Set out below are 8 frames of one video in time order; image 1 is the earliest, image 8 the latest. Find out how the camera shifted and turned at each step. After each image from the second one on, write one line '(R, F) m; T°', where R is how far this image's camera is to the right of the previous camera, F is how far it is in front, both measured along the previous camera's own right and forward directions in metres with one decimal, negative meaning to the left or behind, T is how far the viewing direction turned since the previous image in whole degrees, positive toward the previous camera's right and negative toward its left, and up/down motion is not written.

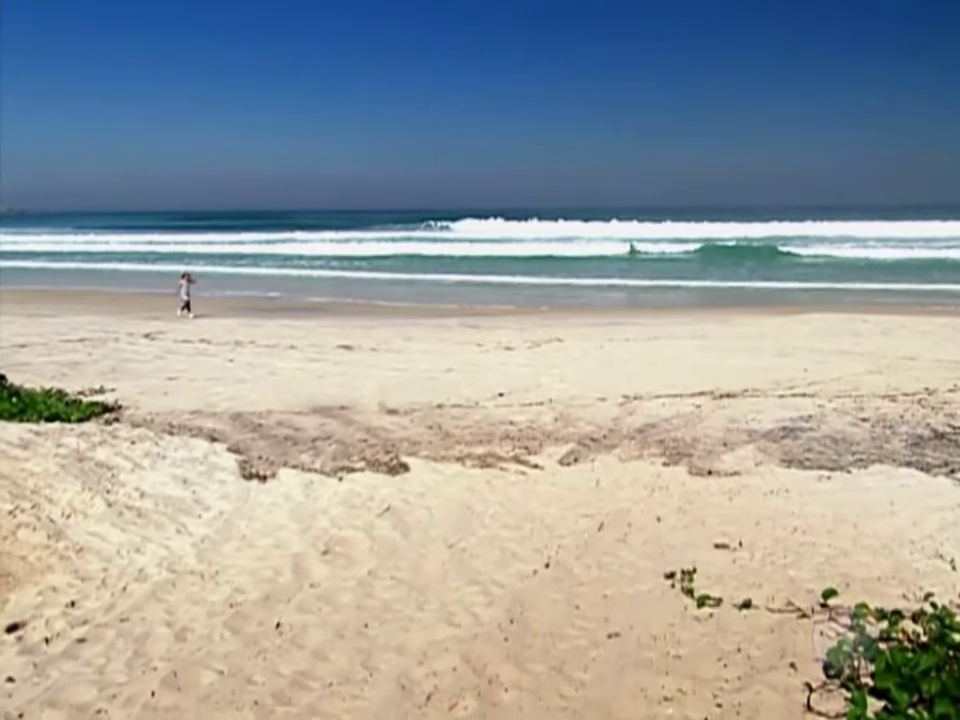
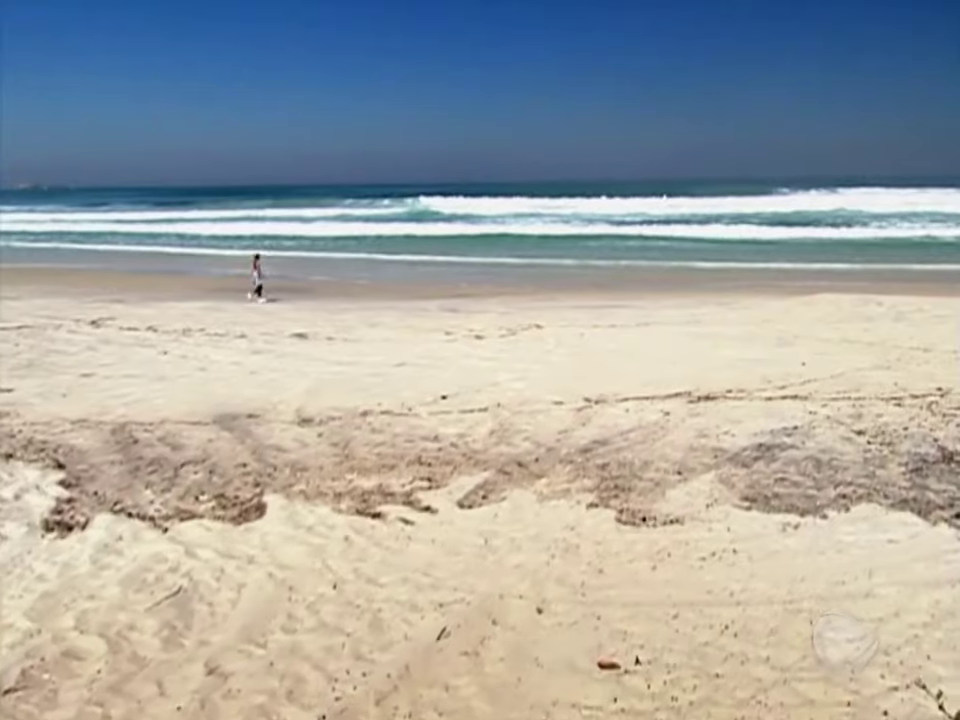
(+1.1, +1.7) m; -1°
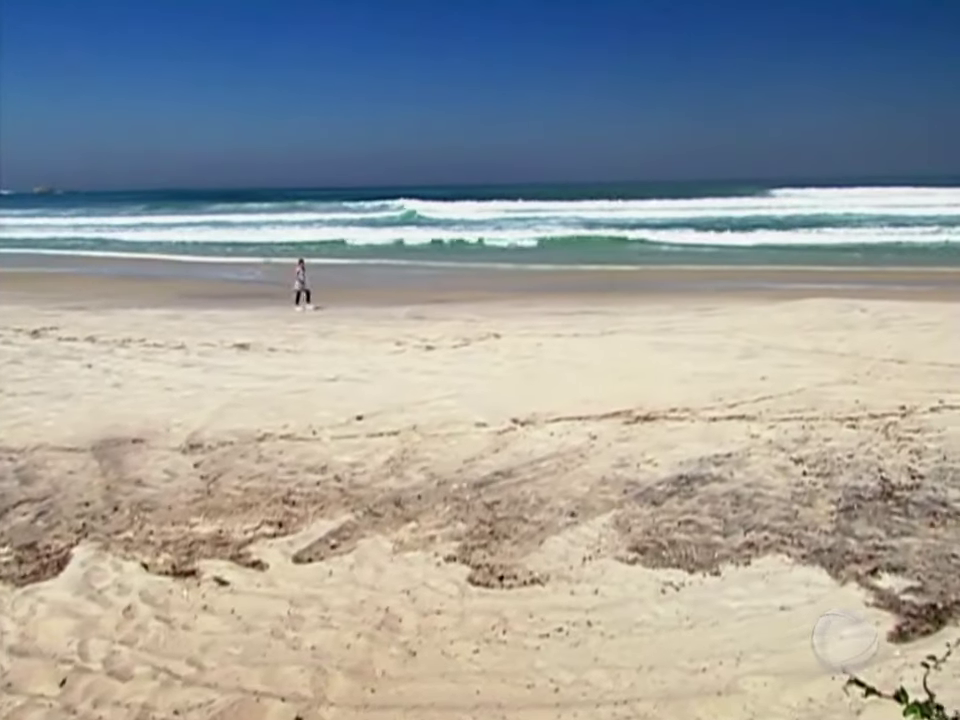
(+1.1, +0.9) m; -1°
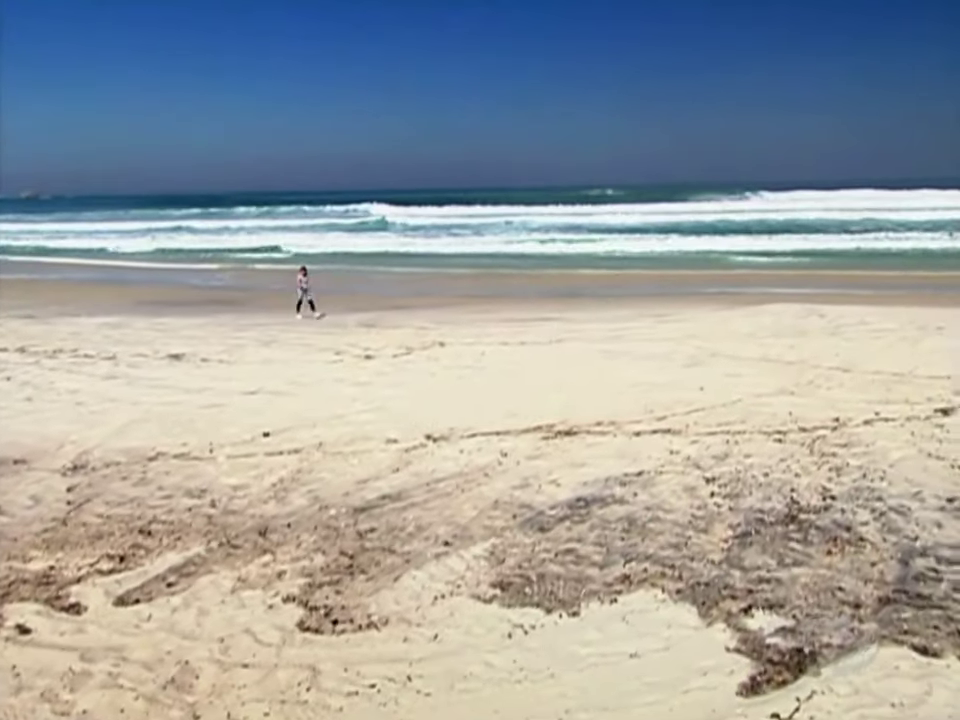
(+0.9, +0.4) m; +1°
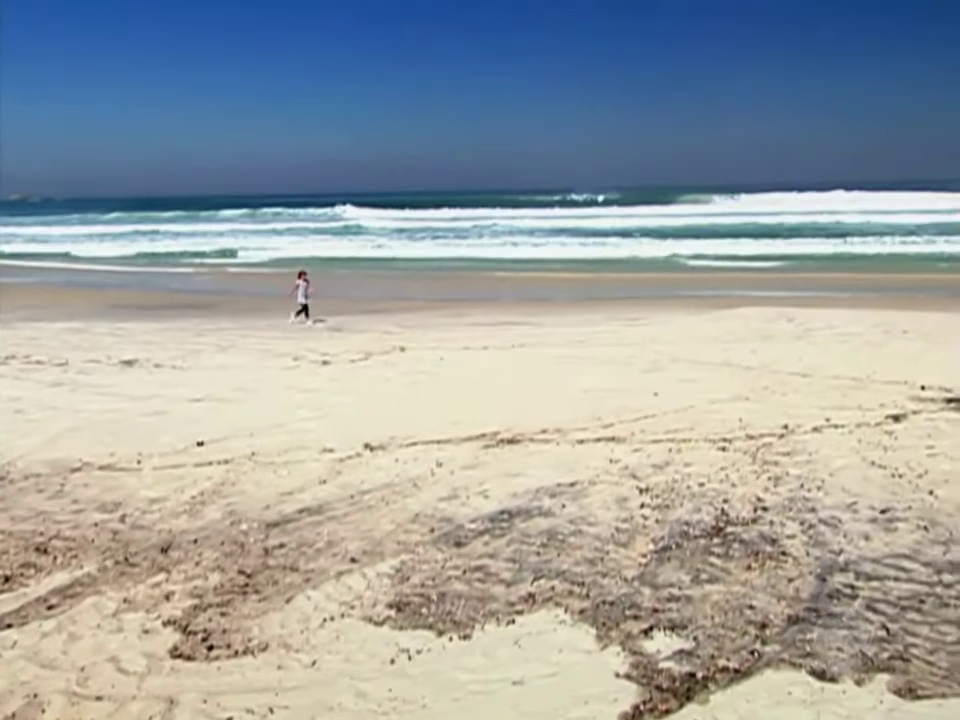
(+0.6, +0.2) m; +1°
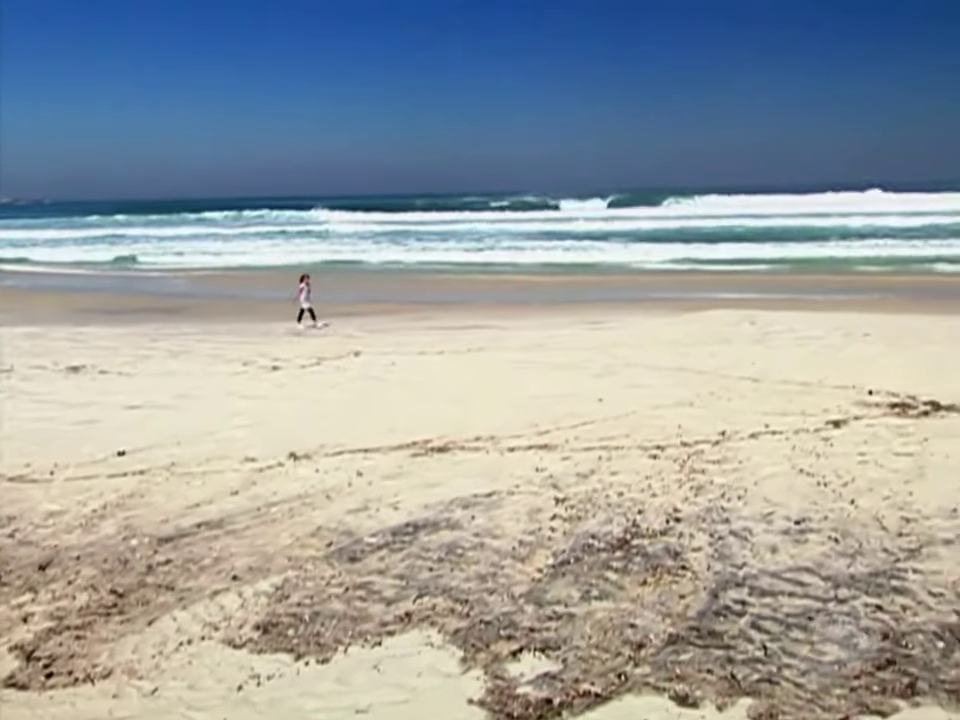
(+0.7, +0.2) m; +1°
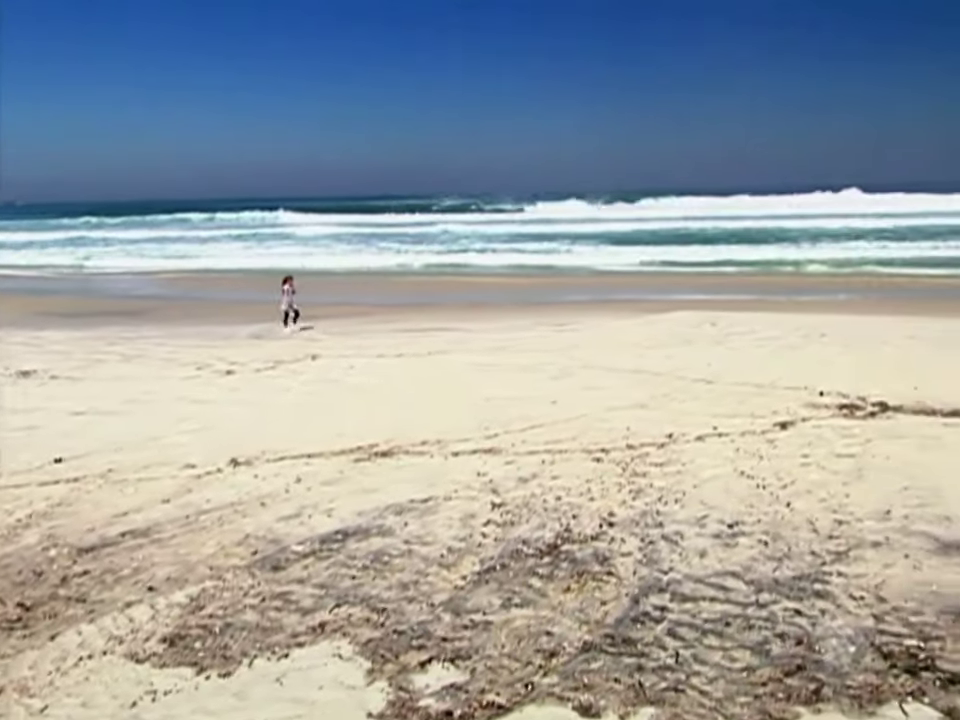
(+0.4, +0.1) m; +1°
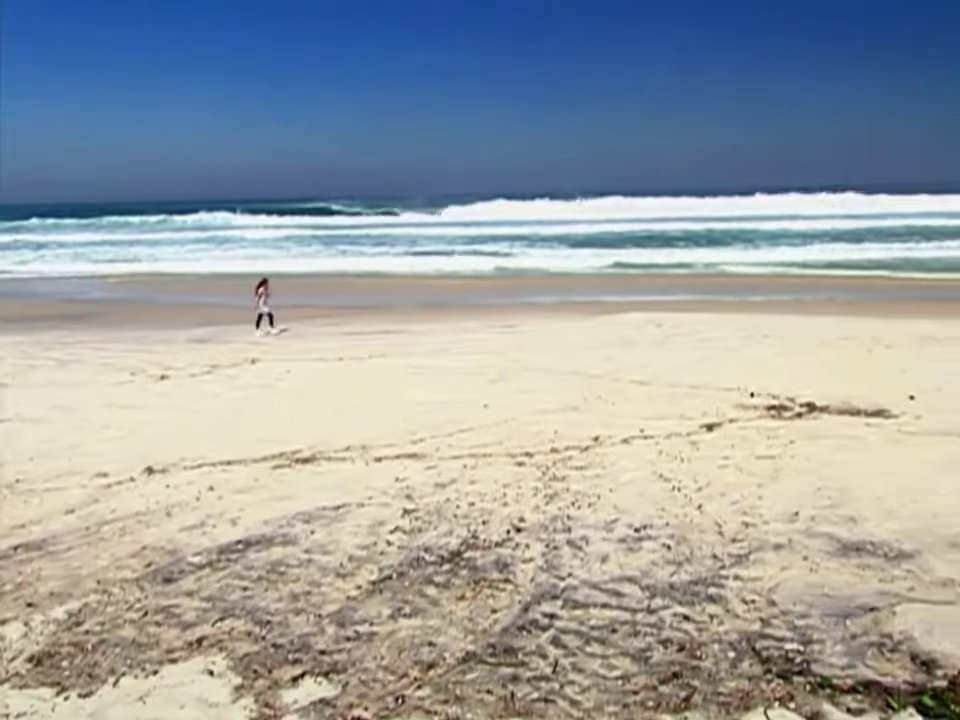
(+0.5, +0.1) m; +2°
